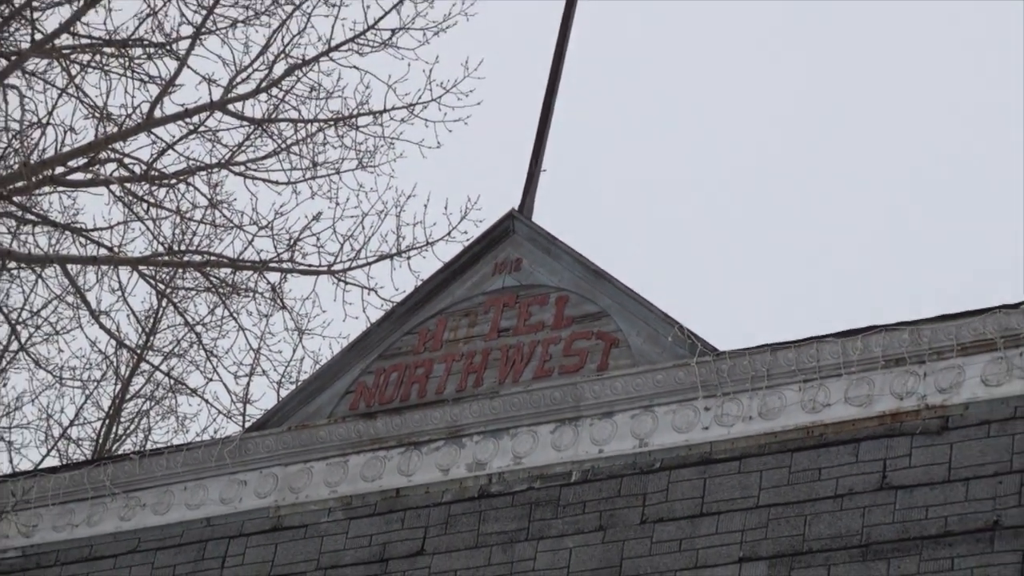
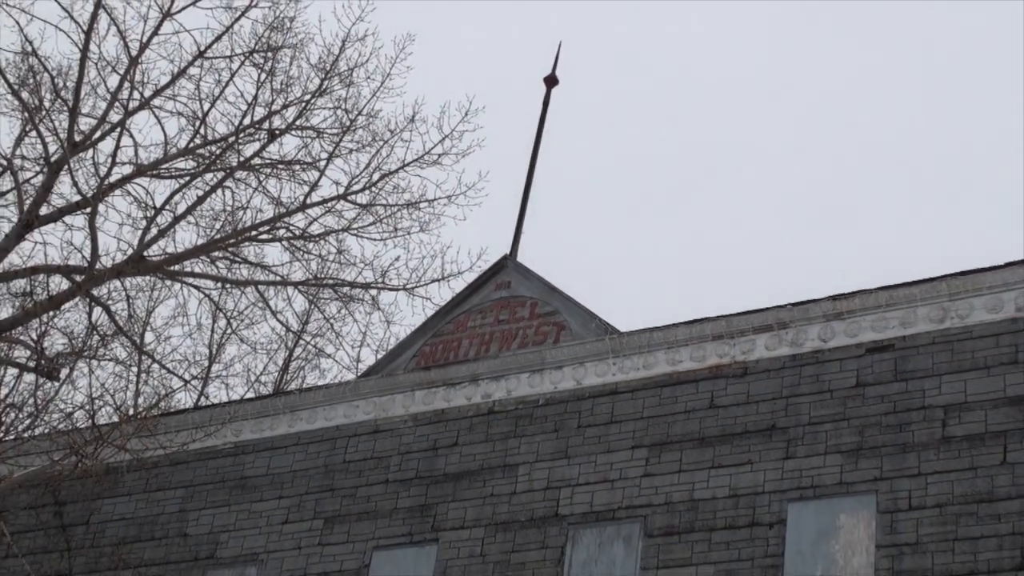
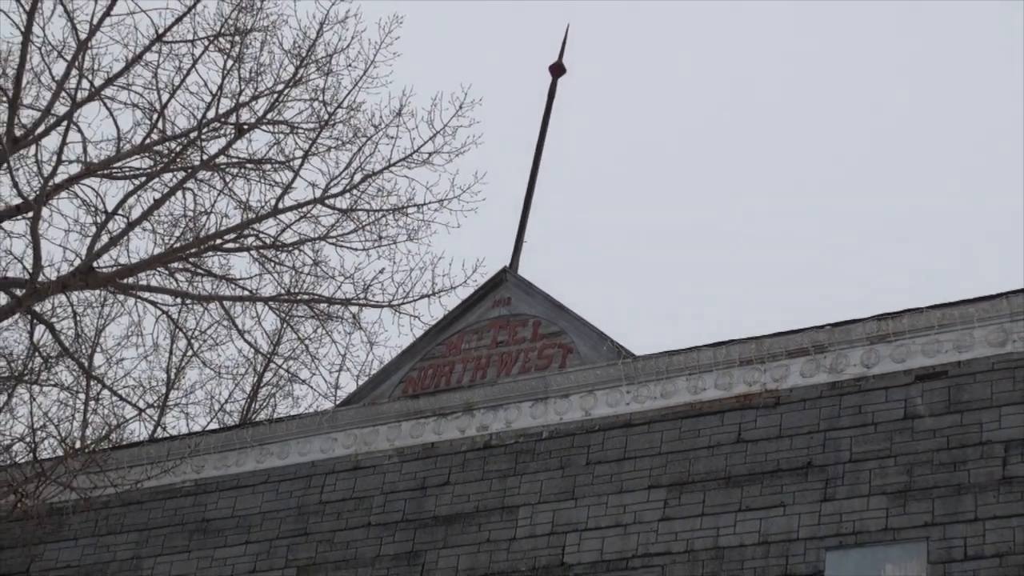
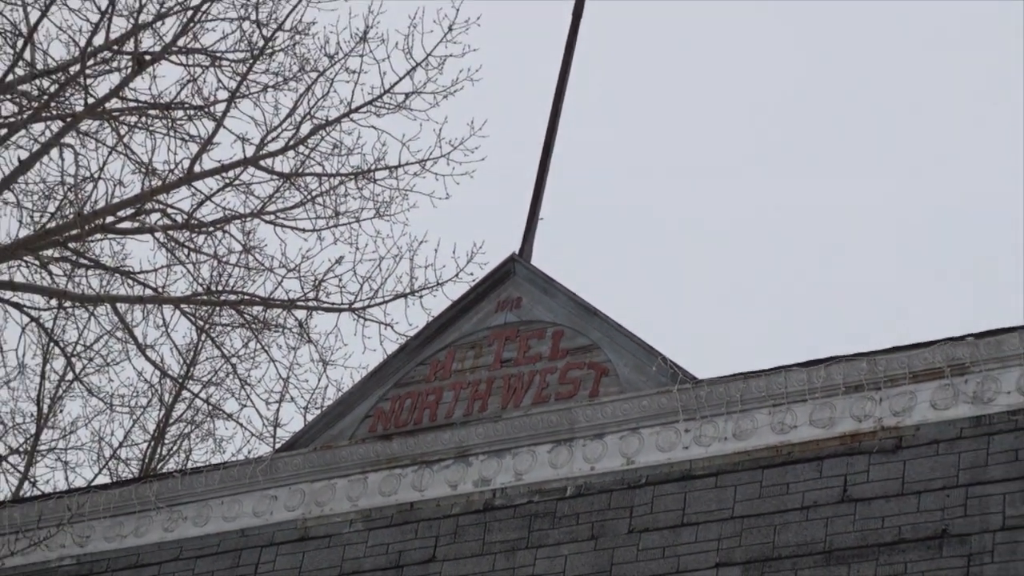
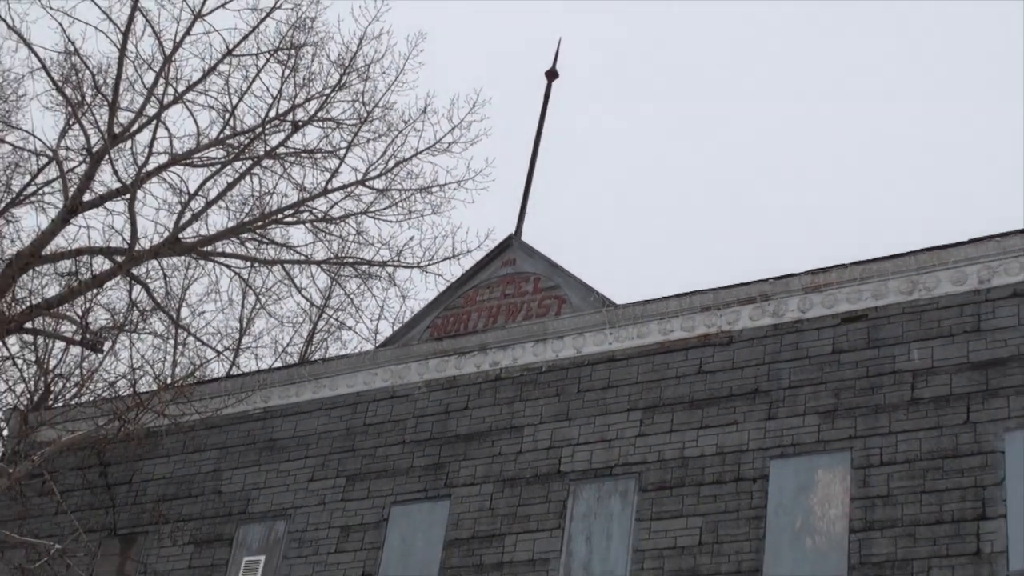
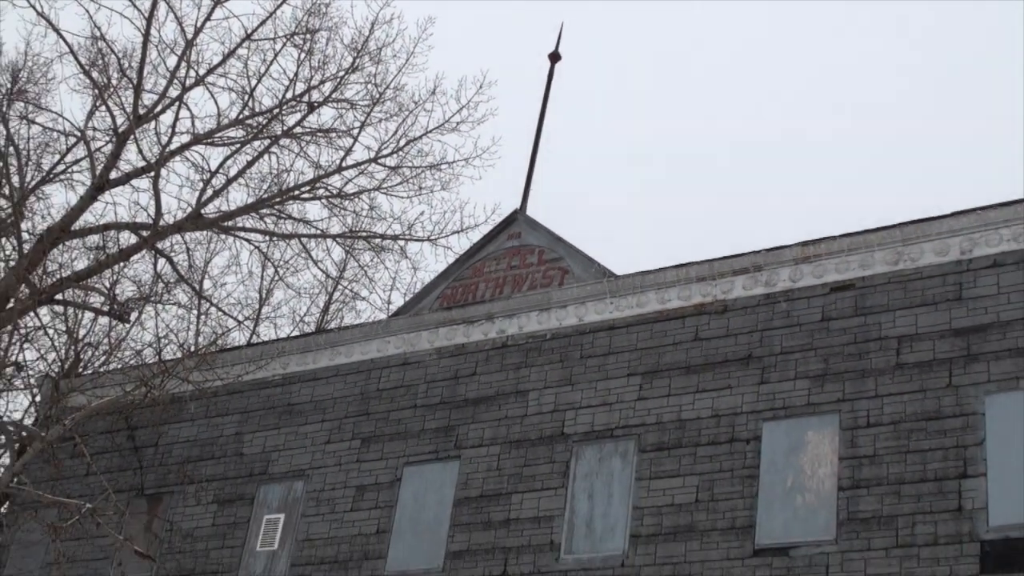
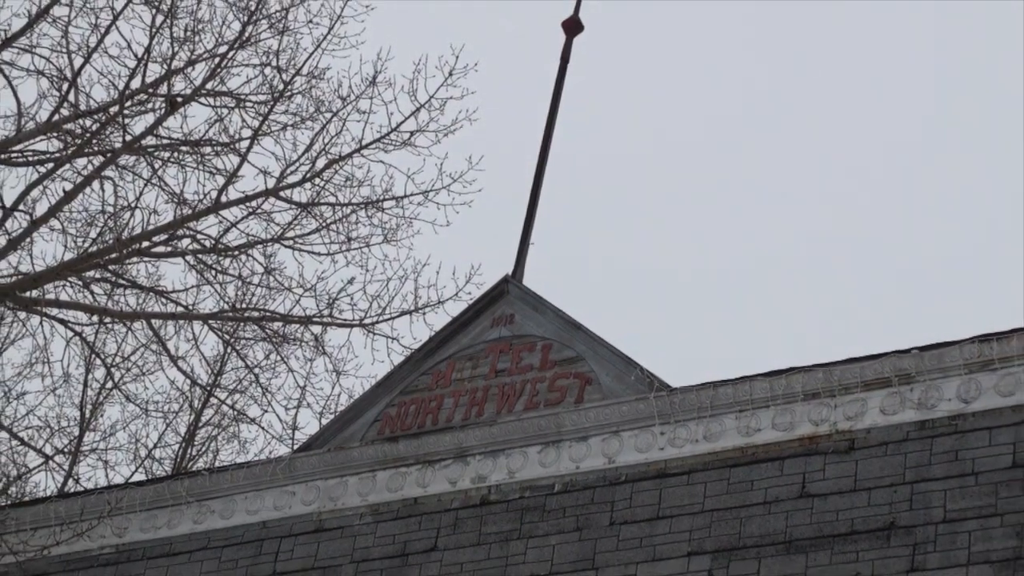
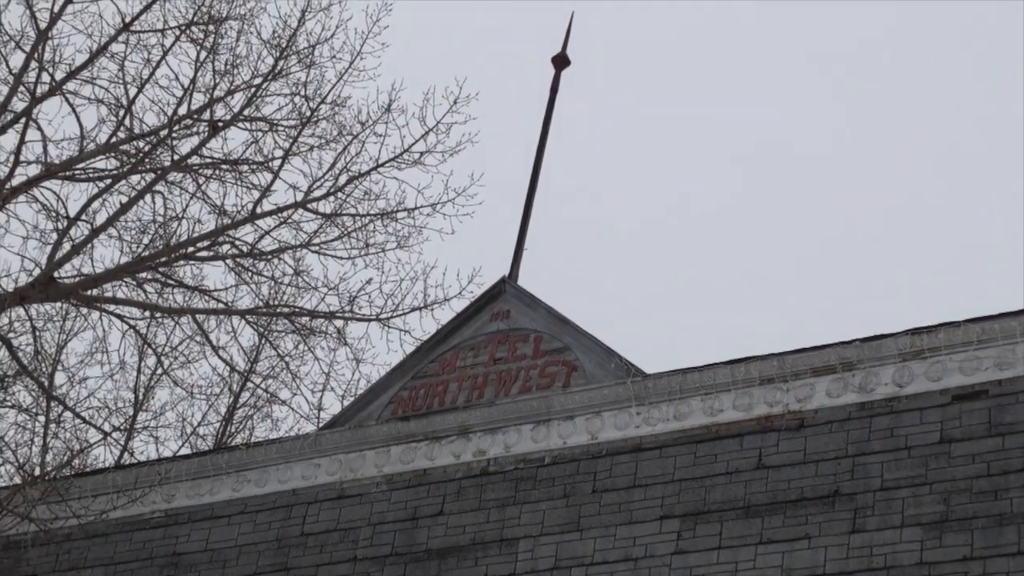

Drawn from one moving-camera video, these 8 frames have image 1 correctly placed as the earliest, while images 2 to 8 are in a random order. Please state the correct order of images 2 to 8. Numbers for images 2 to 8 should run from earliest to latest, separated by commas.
4, 7, 8, 3, 2, 5, 6
